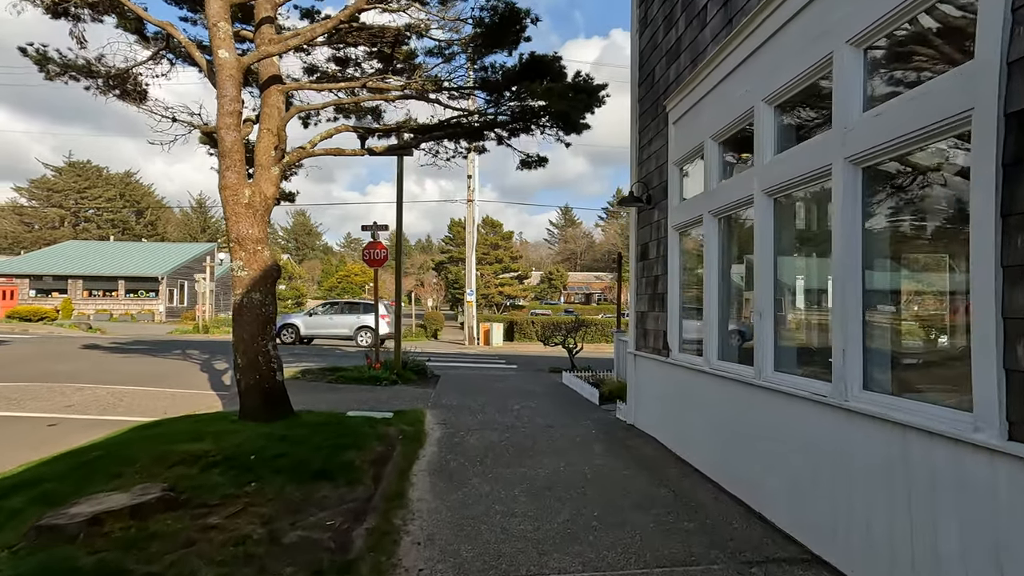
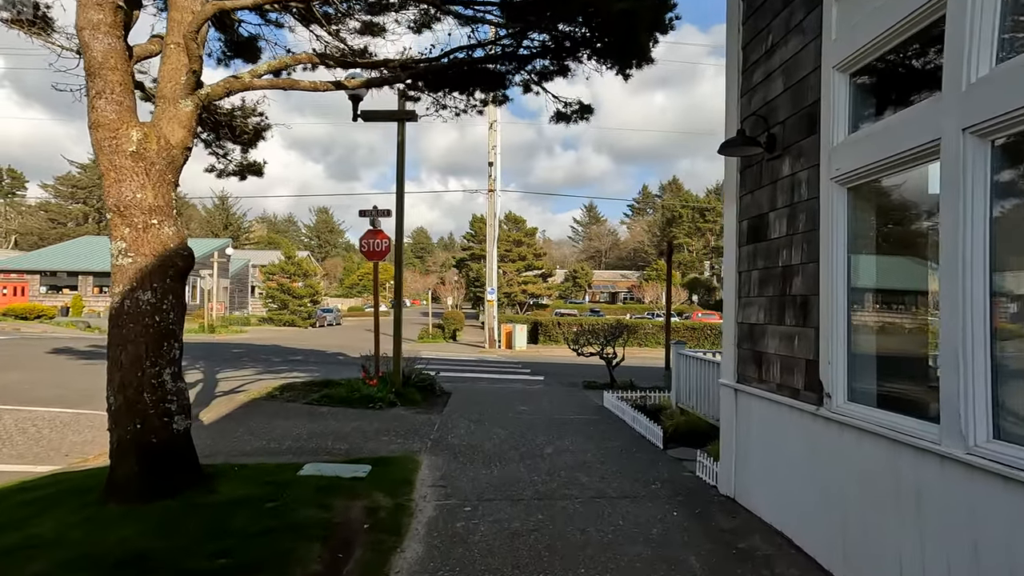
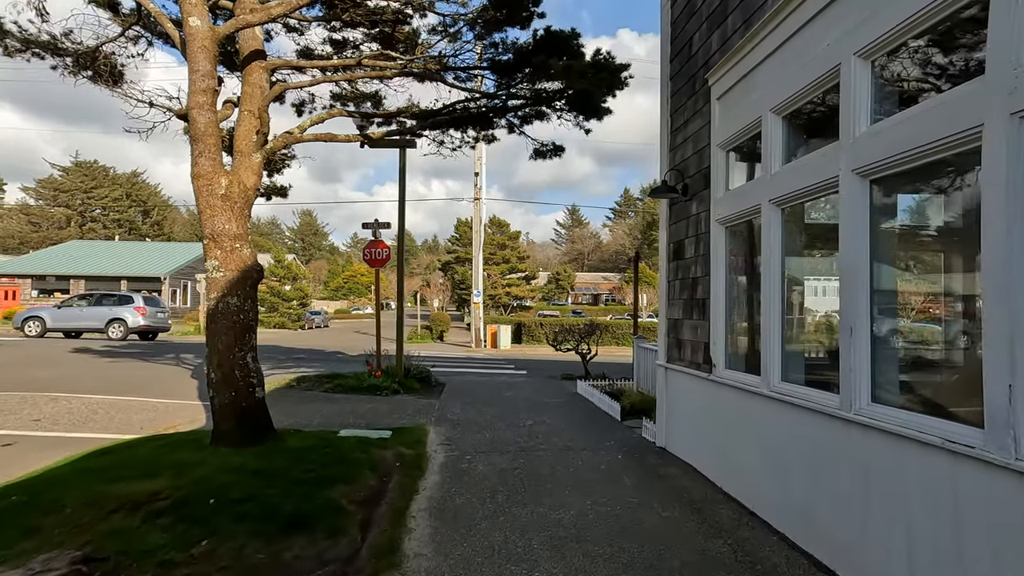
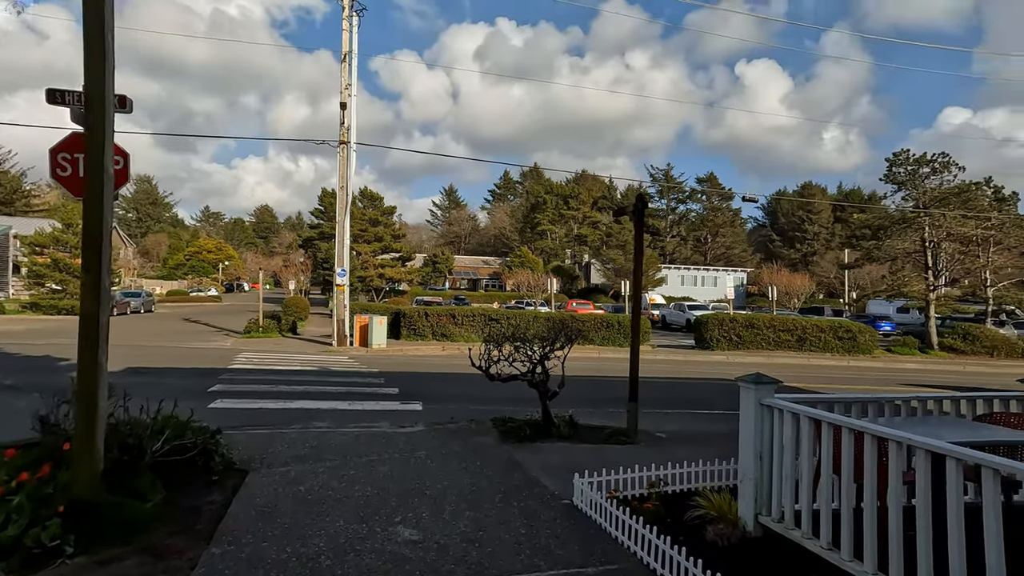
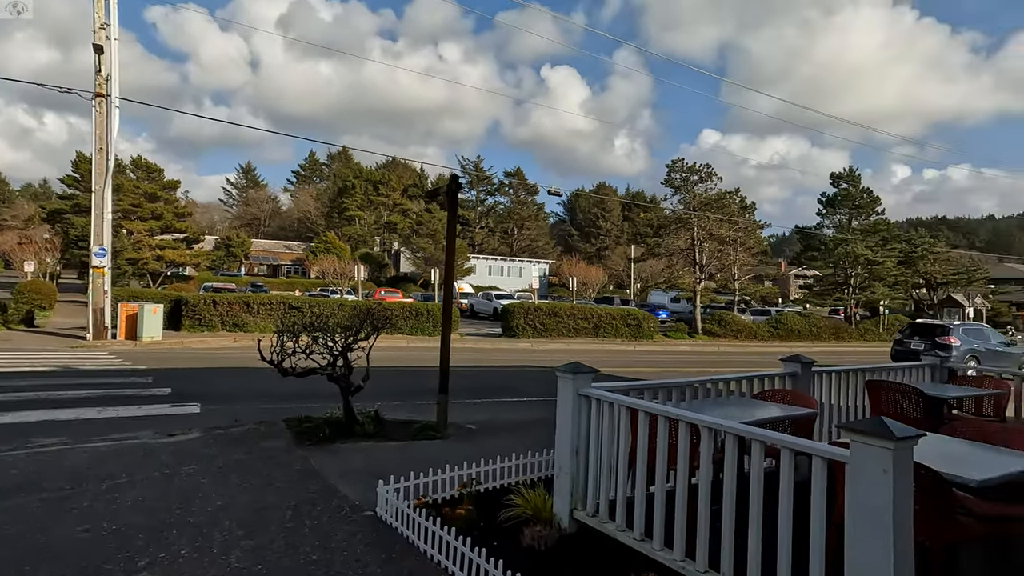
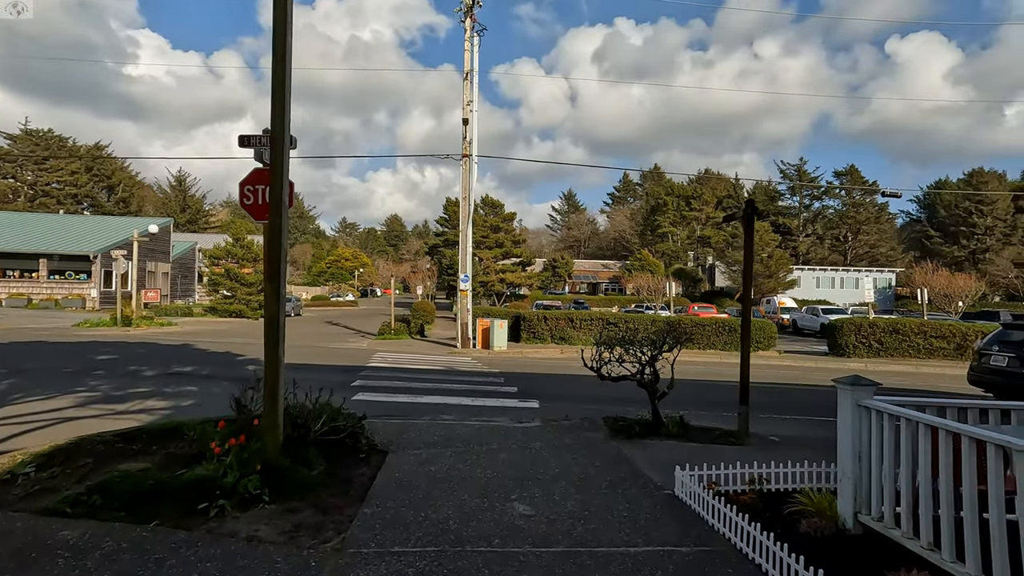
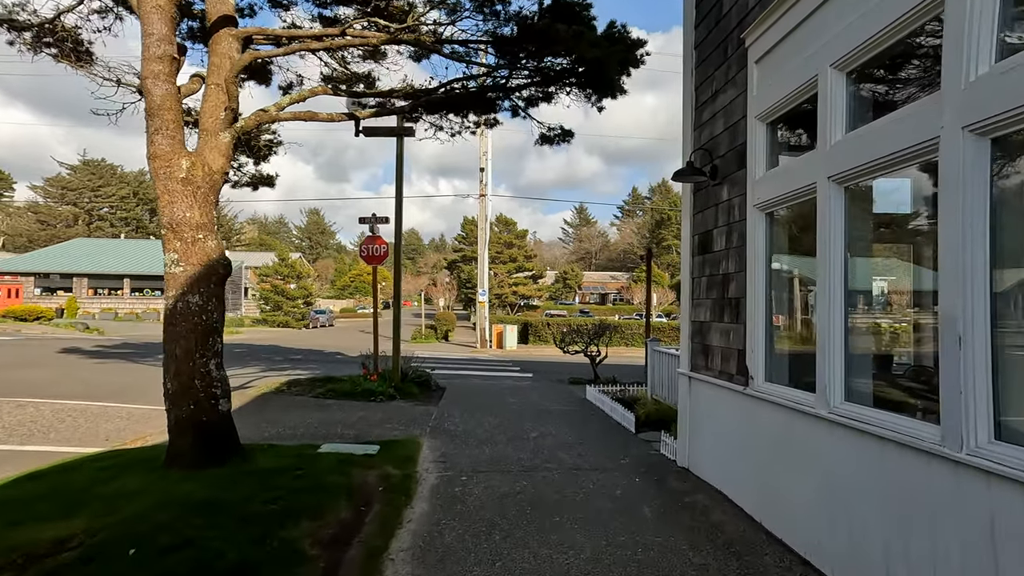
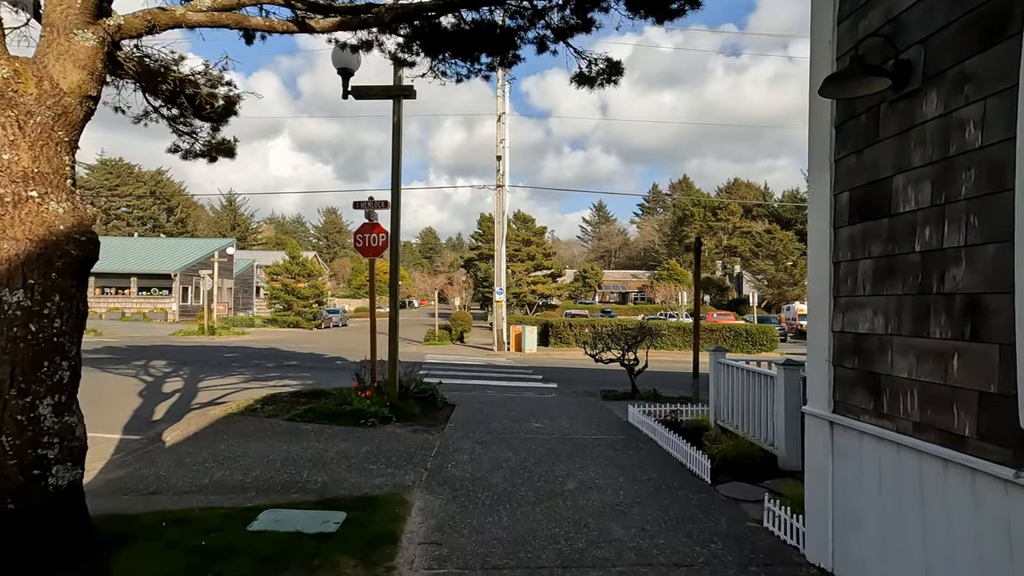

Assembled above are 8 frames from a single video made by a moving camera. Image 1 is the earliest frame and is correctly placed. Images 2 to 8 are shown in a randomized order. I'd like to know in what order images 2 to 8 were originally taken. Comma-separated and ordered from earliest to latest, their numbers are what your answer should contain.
3, 7, 2, 8, 6, 4, 5
